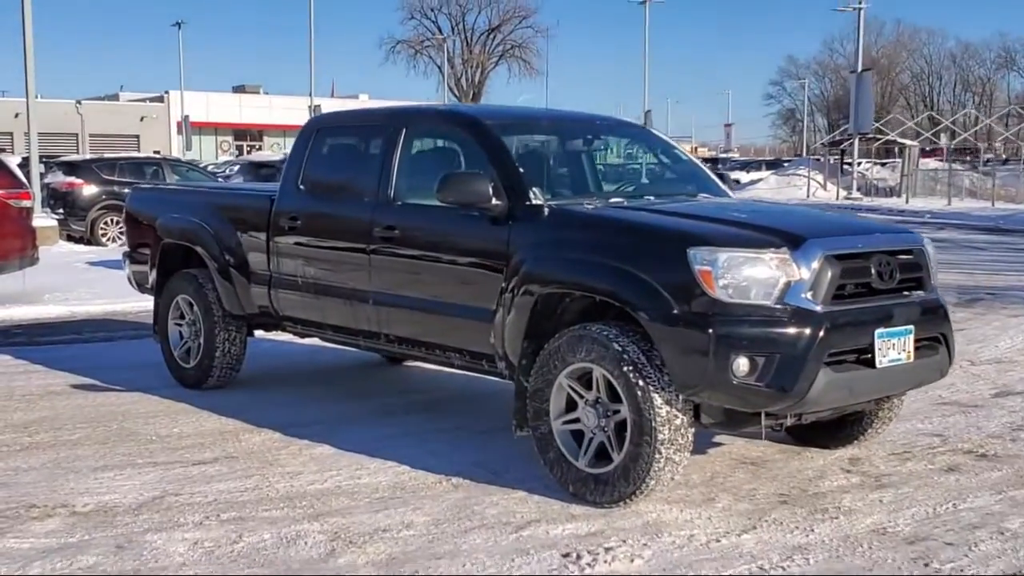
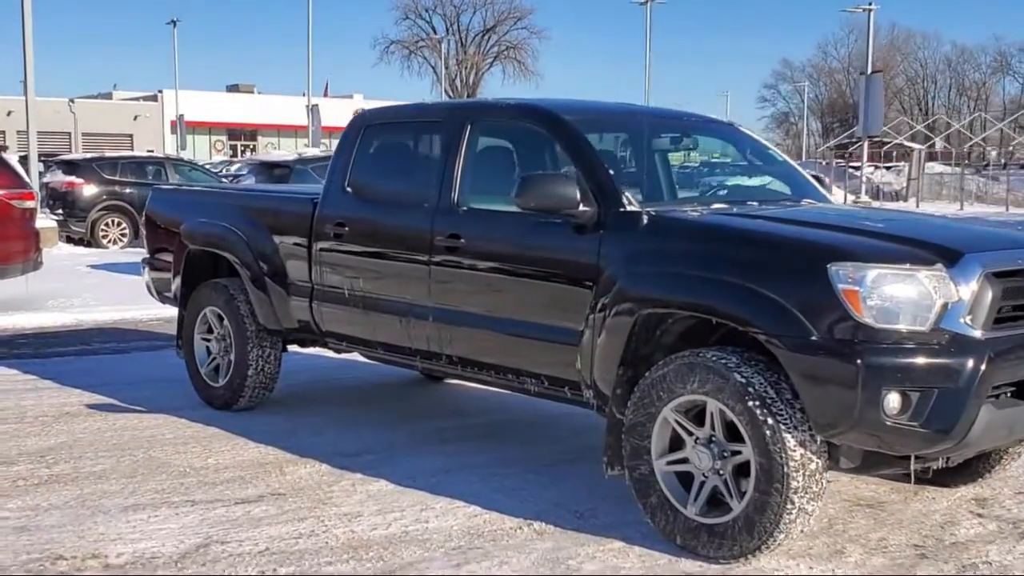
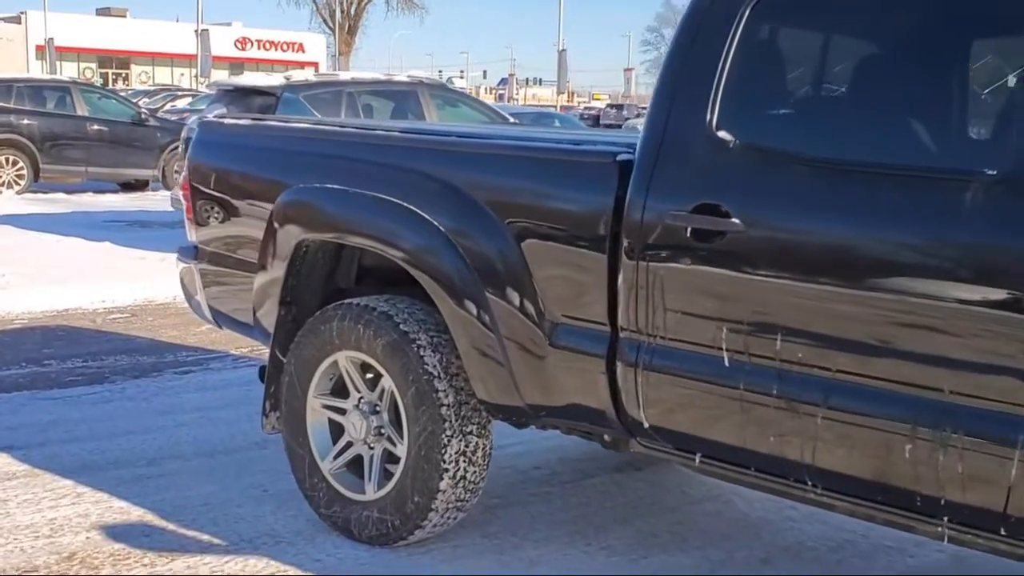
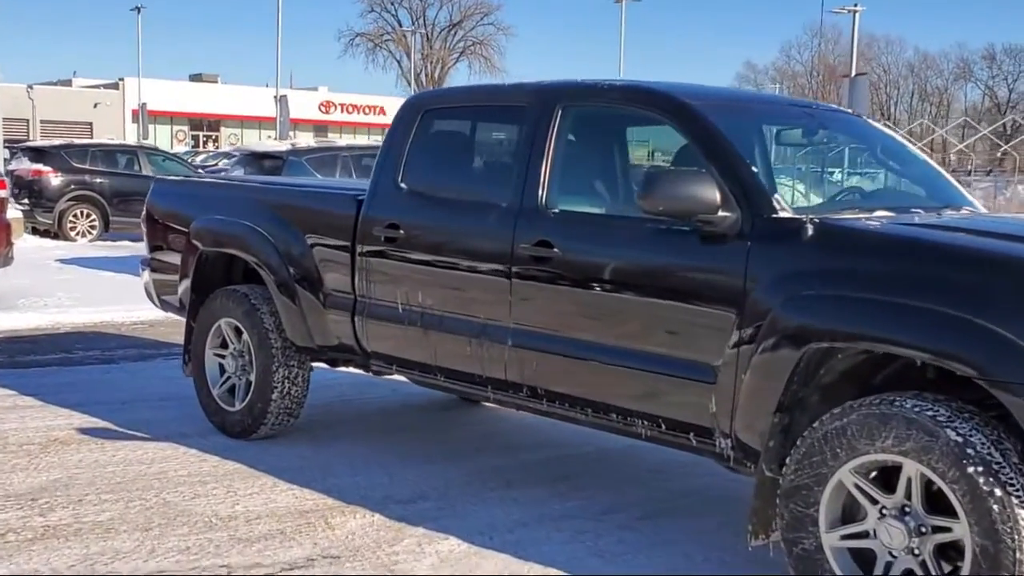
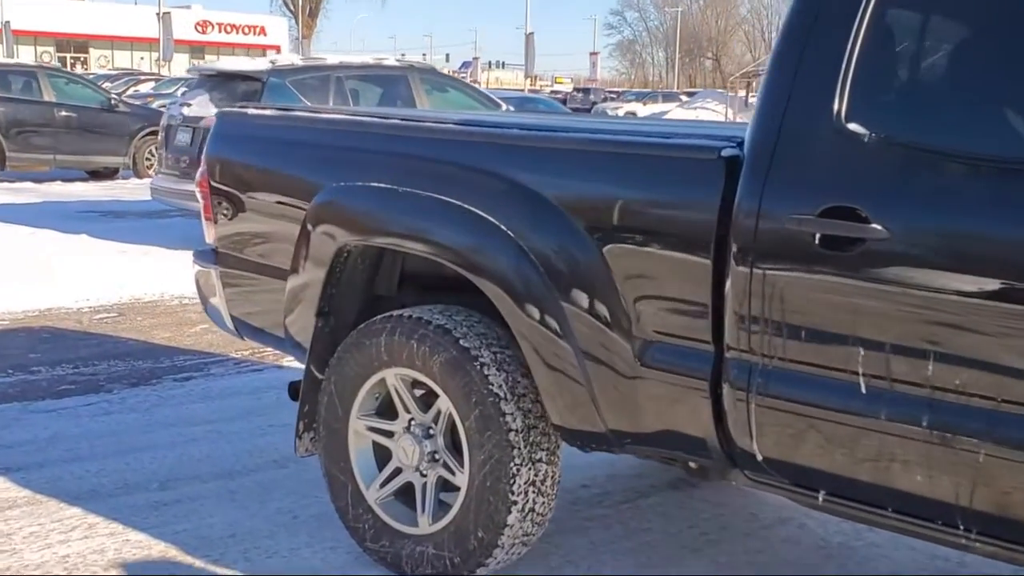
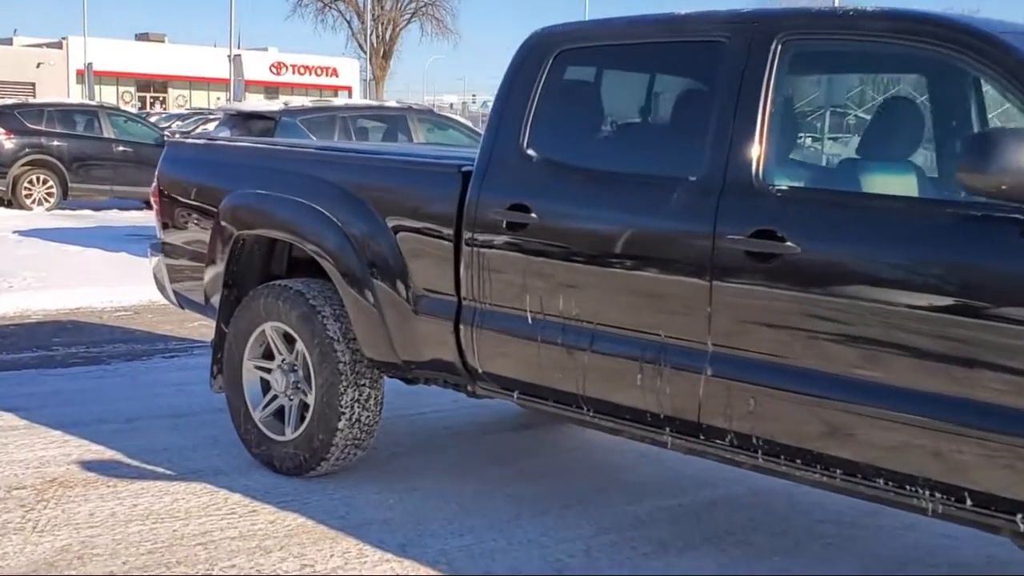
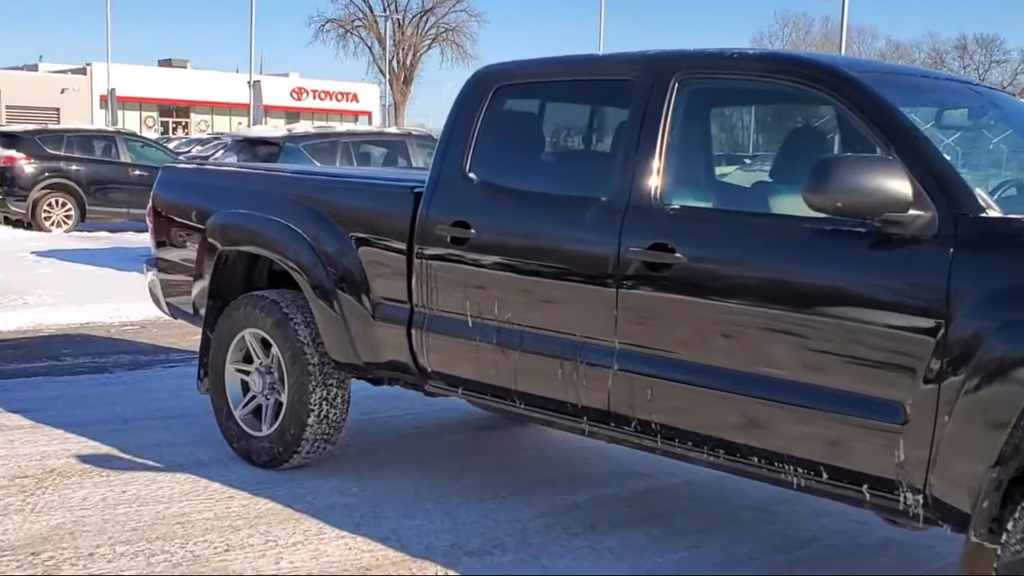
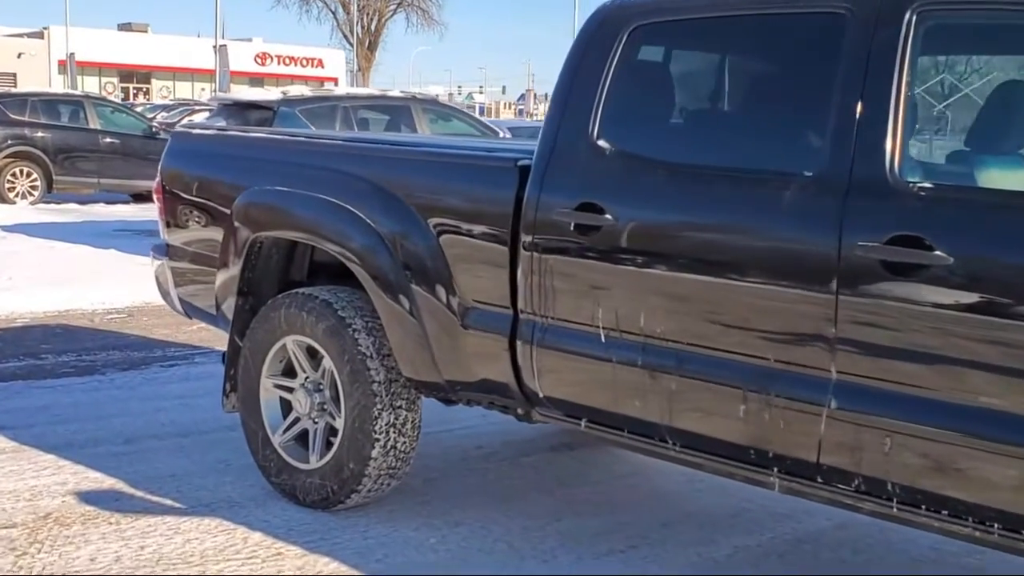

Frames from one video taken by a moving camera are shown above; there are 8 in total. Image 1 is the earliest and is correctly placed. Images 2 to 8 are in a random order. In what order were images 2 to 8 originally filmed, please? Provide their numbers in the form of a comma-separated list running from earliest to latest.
2, 4, 7, 6, 8, 3, 5
